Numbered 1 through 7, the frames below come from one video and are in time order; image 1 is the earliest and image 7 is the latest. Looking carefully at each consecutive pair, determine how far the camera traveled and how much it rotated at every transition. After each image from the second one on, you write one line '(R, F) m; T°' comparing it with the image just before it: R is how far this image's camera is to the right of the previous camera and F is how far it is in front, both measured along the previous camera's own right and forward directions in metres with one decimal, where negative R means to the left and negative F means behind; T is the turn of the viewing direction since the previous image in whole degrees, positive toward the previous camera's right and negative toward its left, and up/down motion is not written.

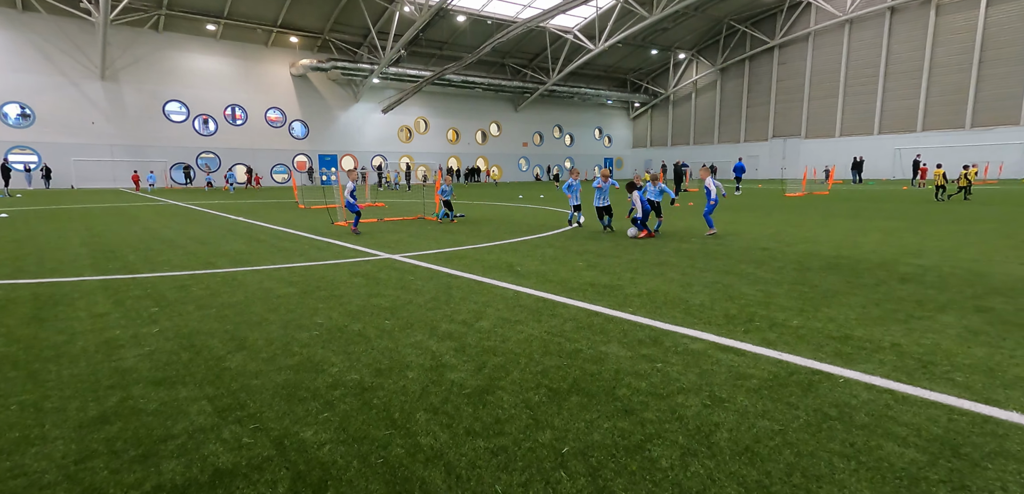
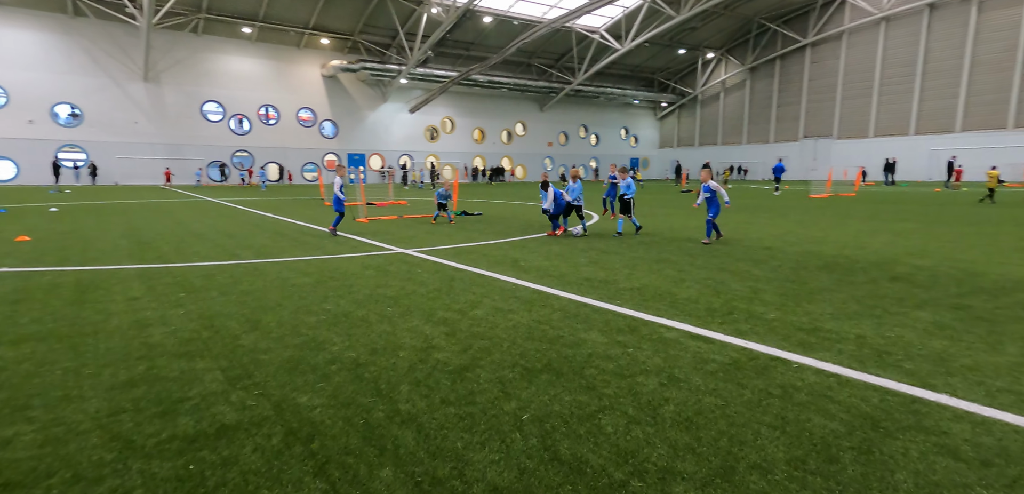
(+0.3, -0.3) m; -3°
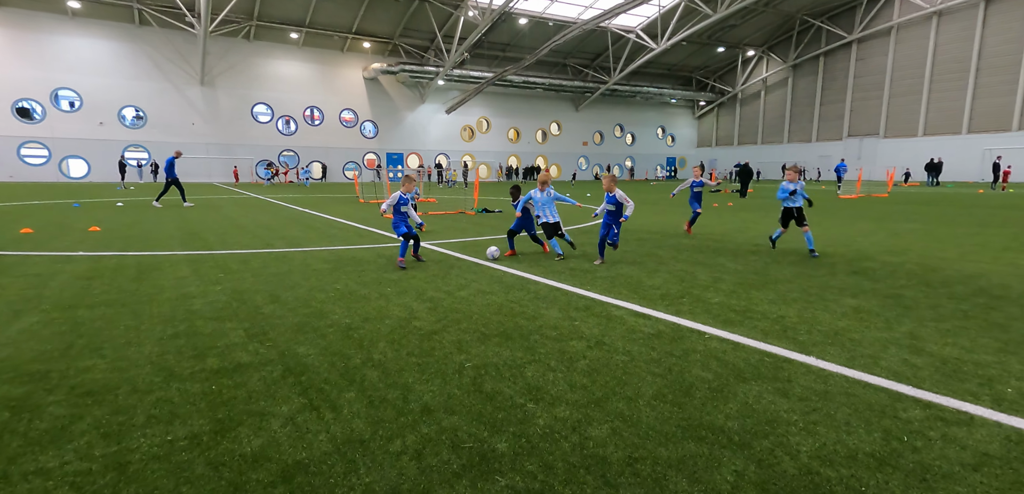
(+0.6, -0.7) m; -4°
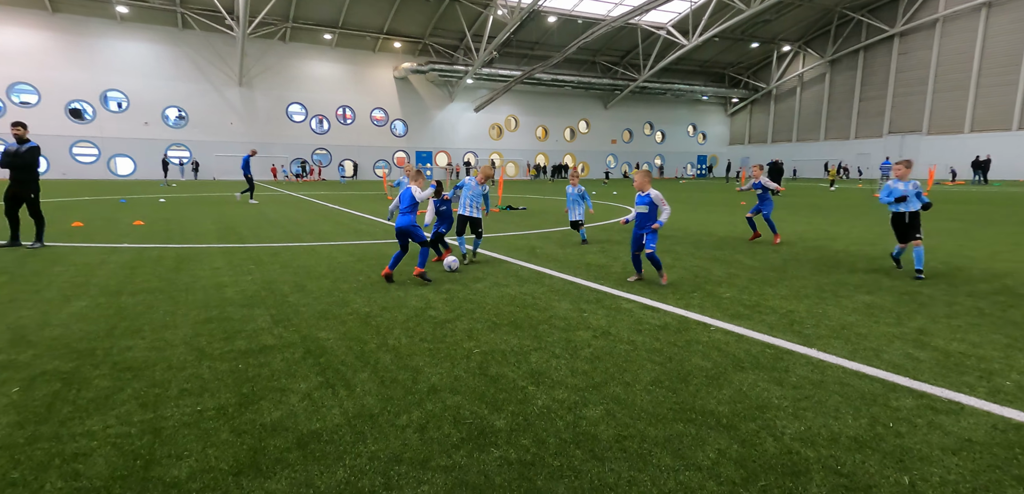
(+0.1, -0.1) m; -3°
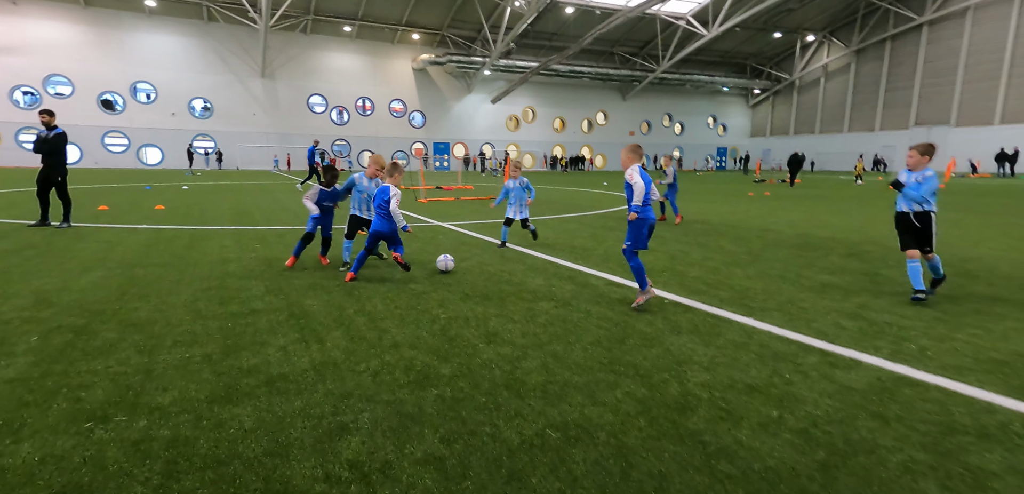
(+0.4, -0.3) m; -2°
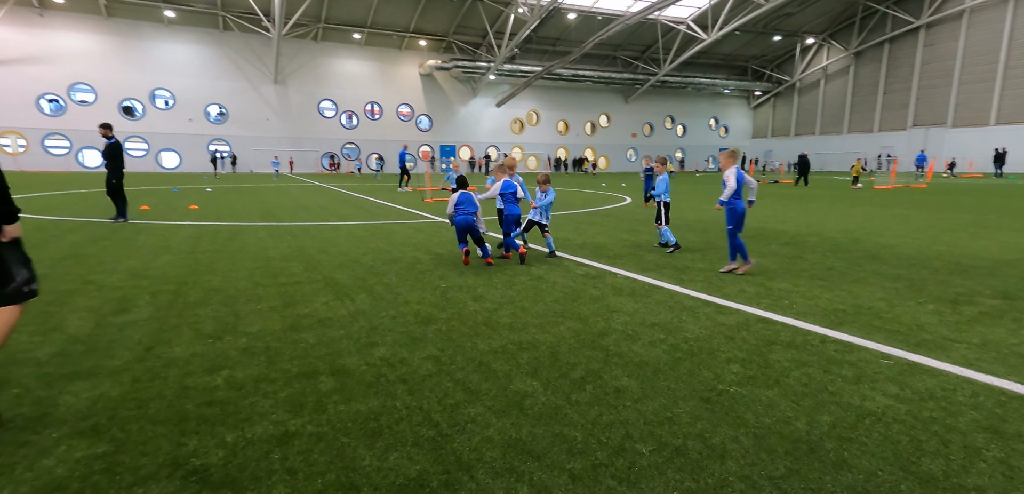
(+0.2, -1.1) m; -1°
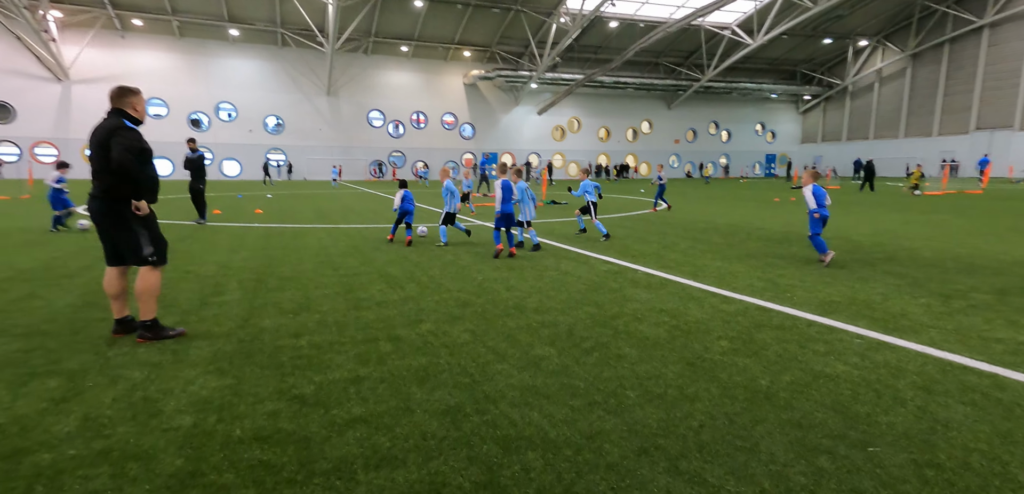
(+0.1, -0.6) m; -5°
